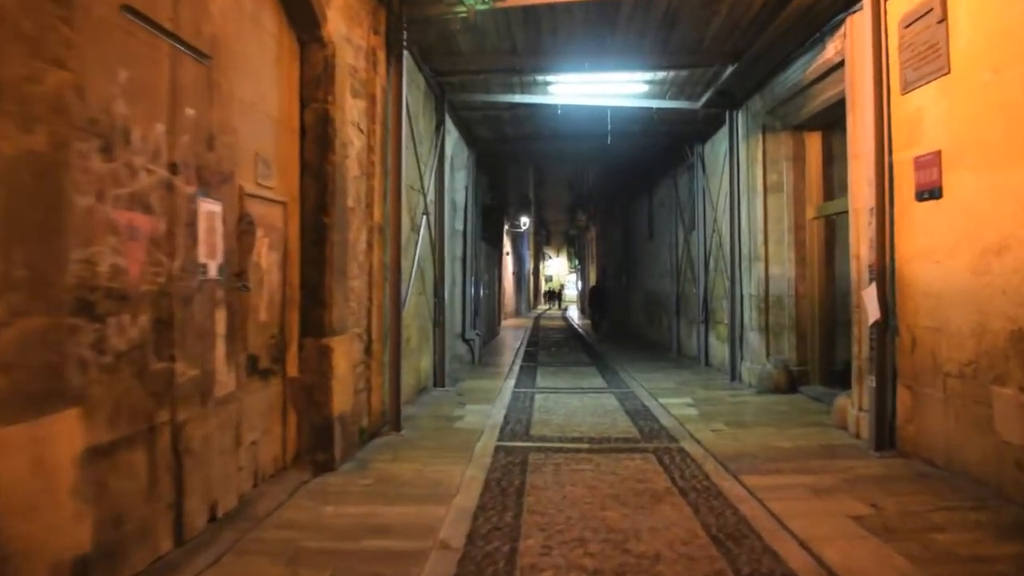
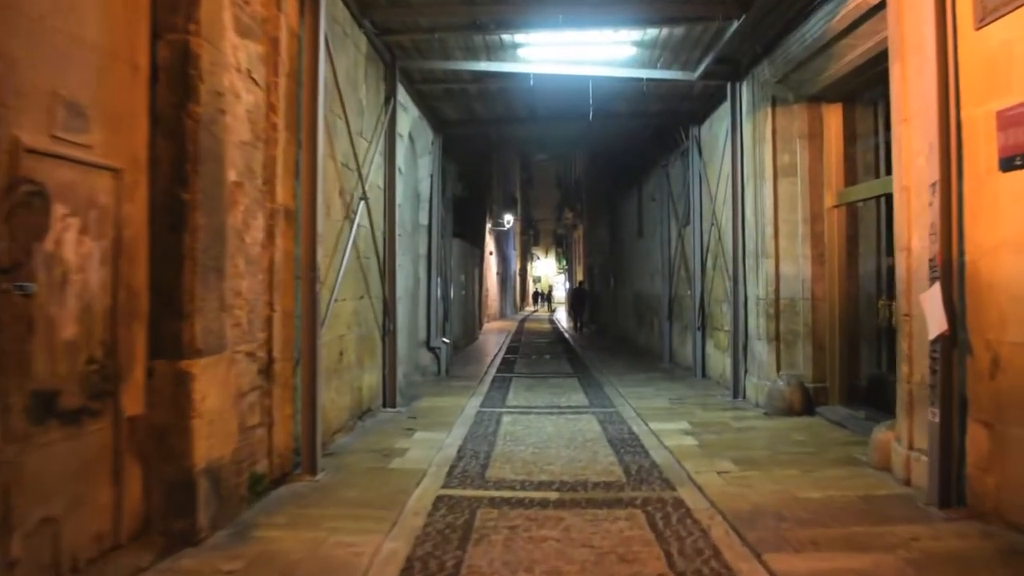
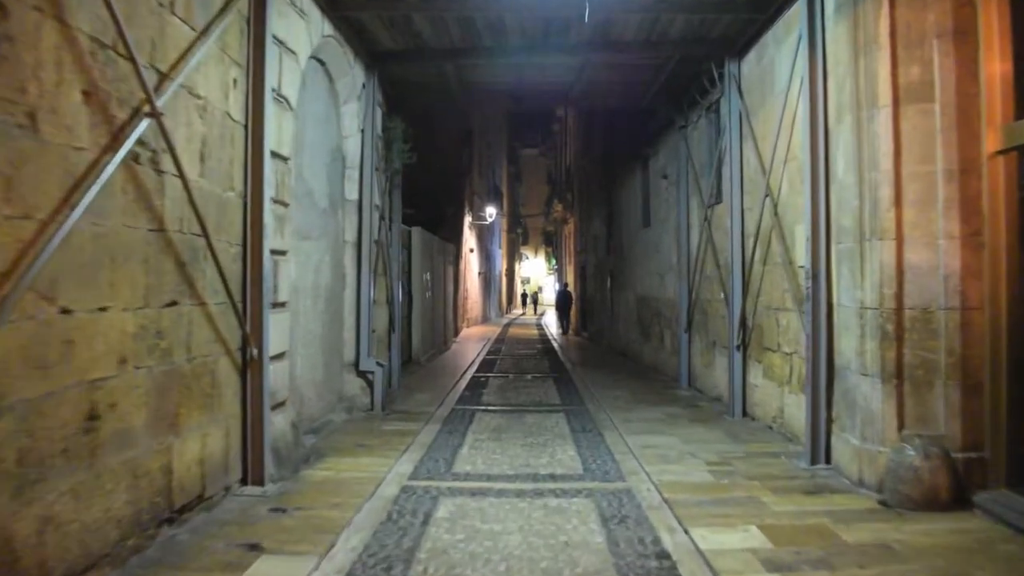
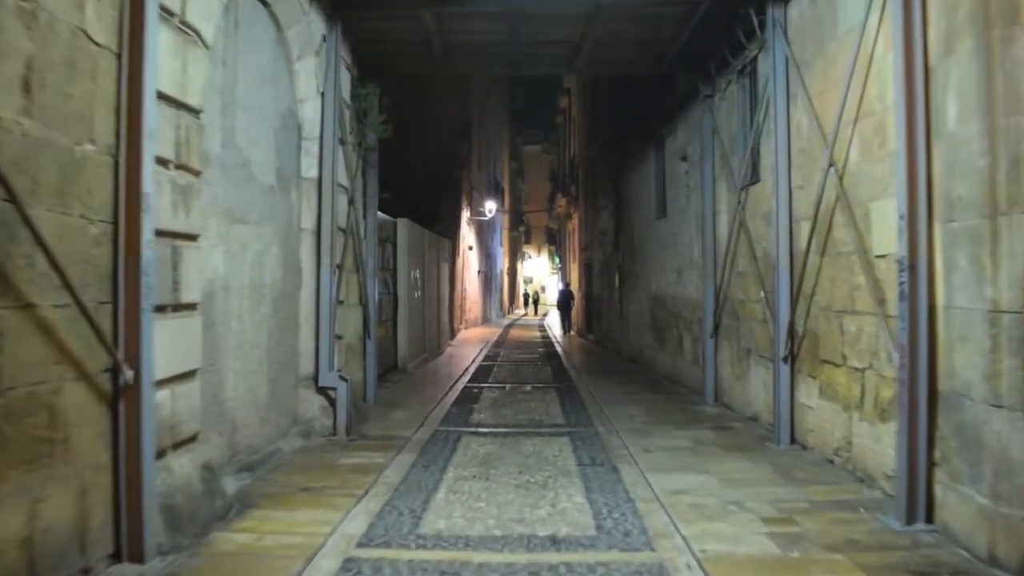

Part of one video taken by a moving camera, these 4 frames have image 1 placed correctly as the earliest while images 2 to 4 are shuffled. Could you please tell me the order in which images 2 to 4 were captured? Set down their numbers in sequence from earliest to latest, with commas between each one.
2, 3, 4
